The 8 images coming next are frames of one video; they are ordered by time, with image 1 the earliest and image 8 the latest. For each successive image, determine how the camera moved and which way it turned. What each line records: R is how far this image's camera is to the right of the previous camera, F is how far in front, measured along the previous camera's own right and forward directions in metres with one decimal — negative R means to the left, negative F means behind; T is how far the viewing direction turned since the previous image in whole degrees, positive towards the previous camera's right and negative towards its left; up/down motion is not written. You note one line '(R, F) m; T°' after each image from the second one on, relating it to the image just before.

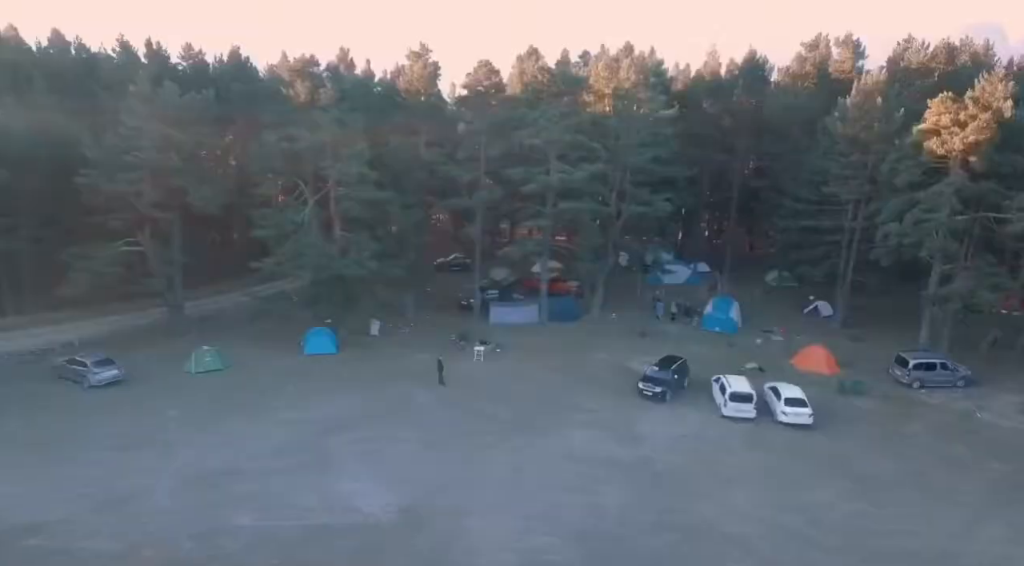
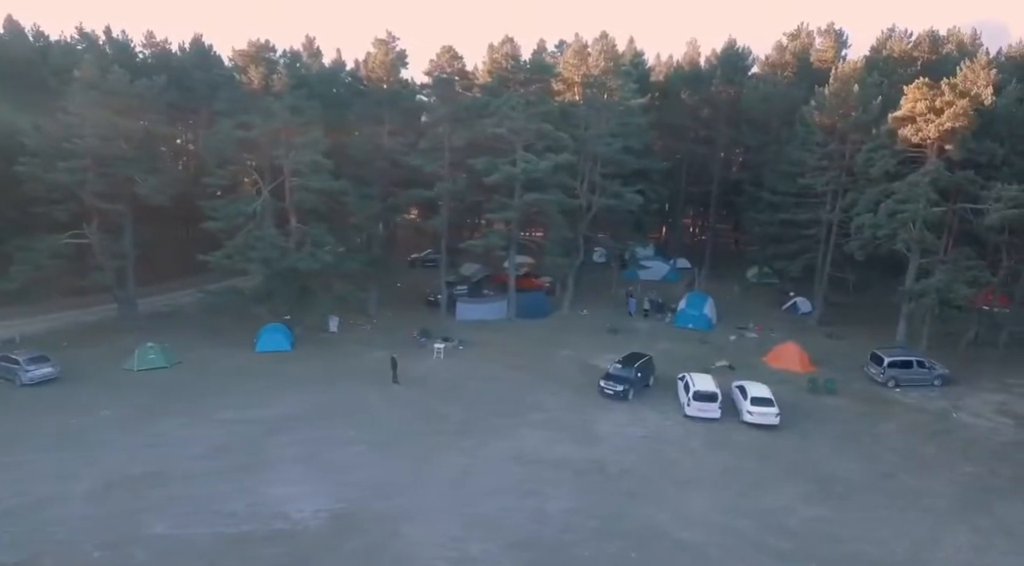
(+1.7, +1.3) m; 0°
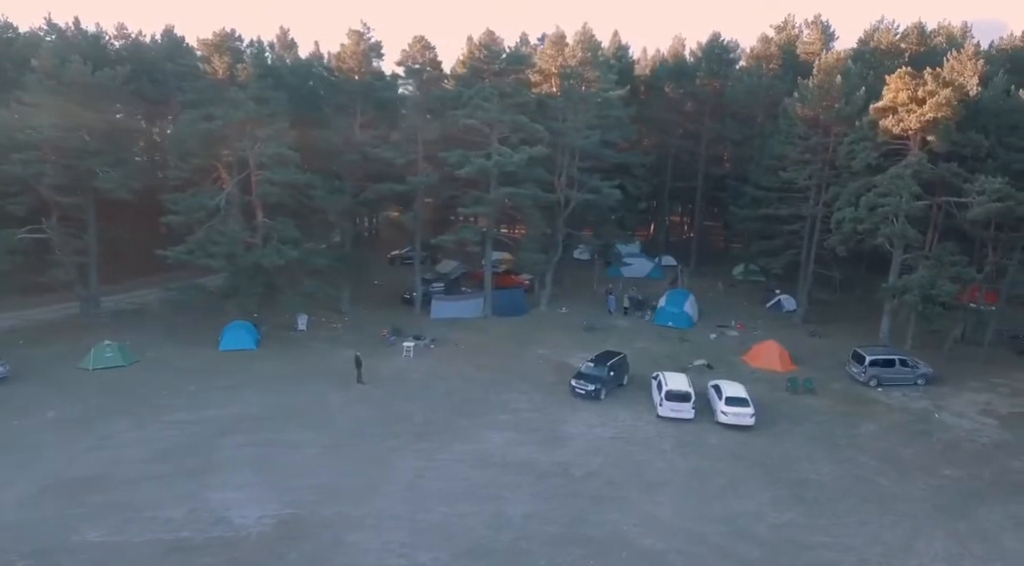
(+1.2, +1.0) m; 0°
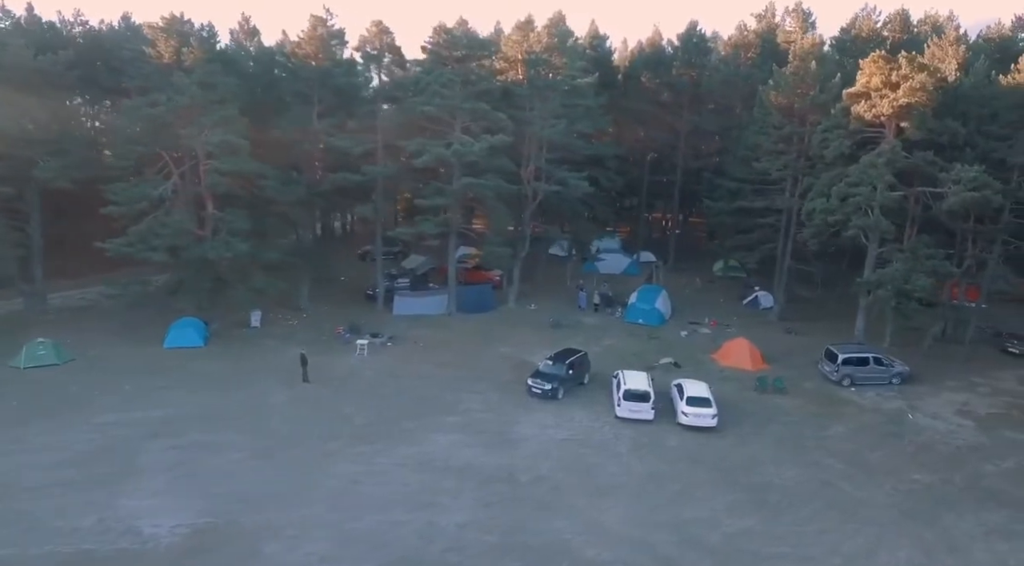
(+1.7, +1.4) m; 0°
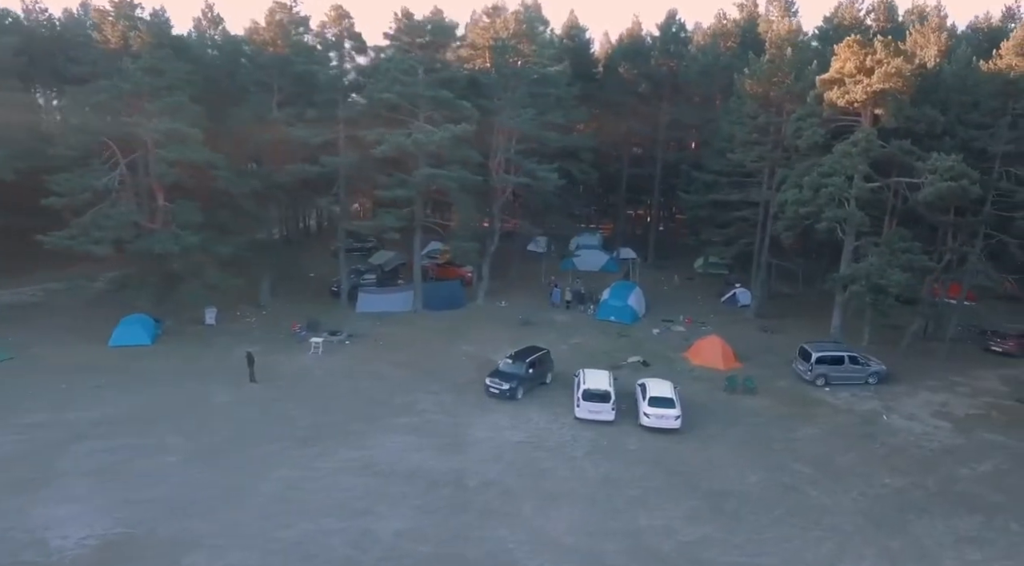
(+1.4, +1.3) m; 0°
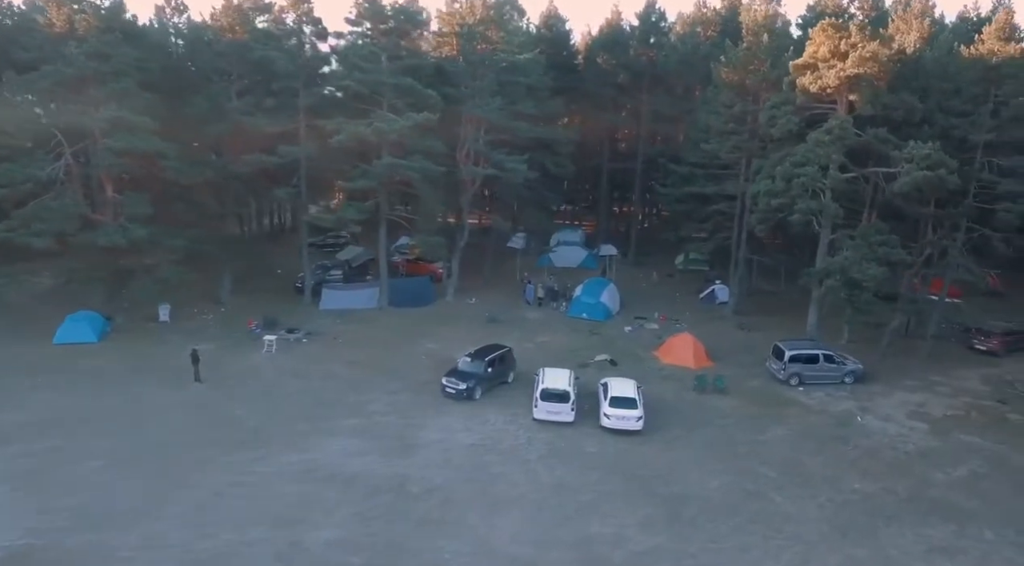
(+1.4, +1.2) m; 0°
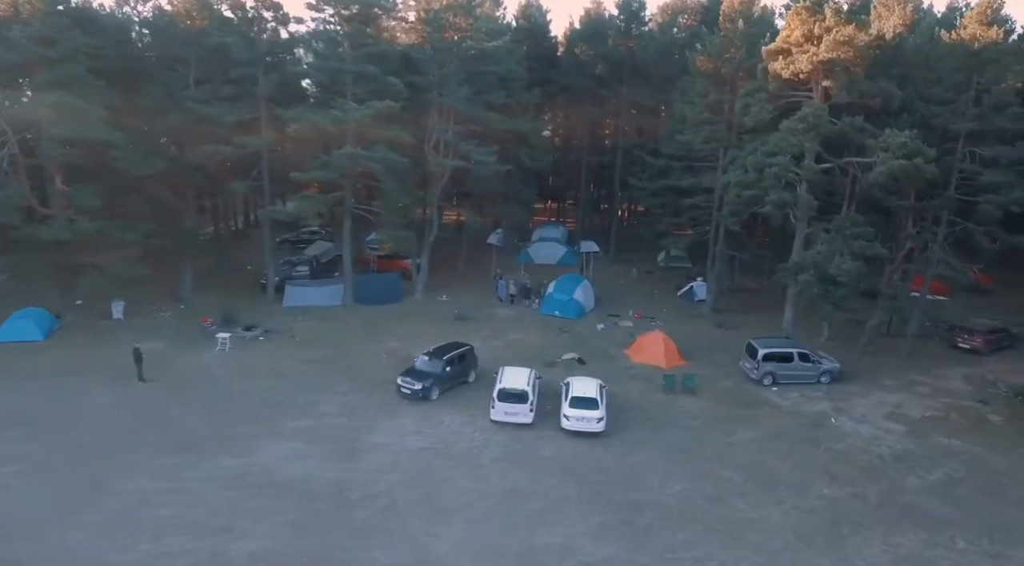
(+1.3, +1.1) m; 0°
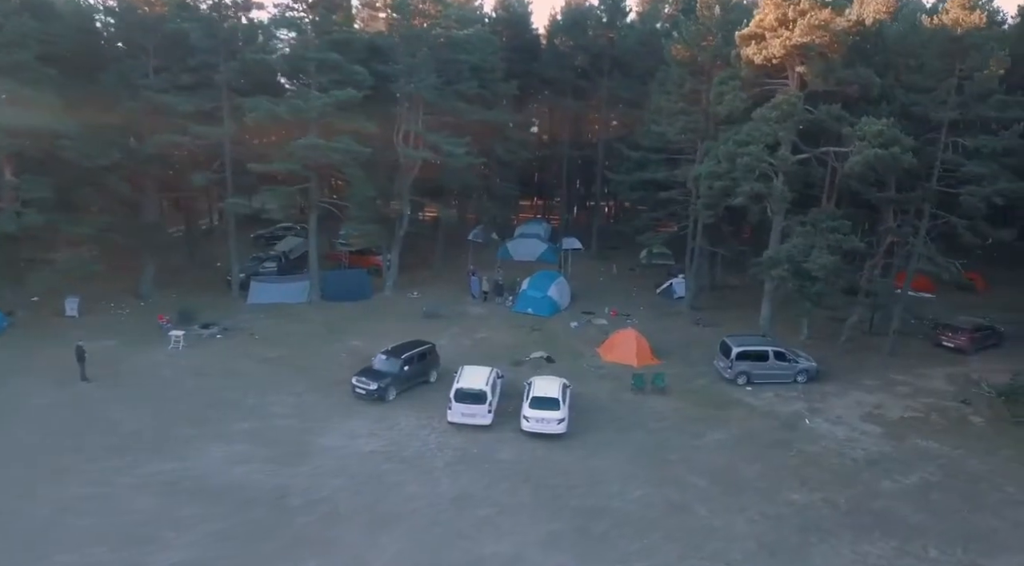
(+1.1, +1.0) m; 0°
